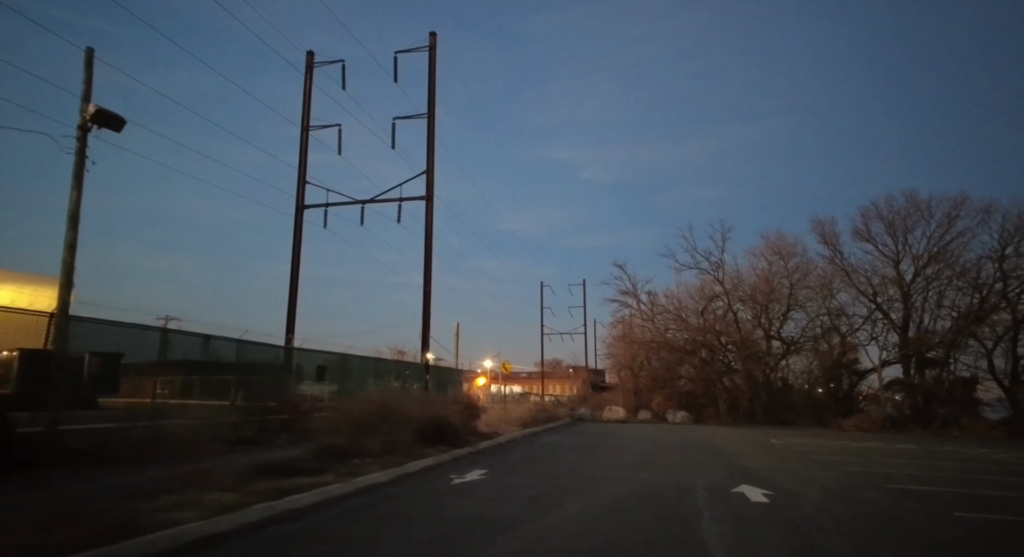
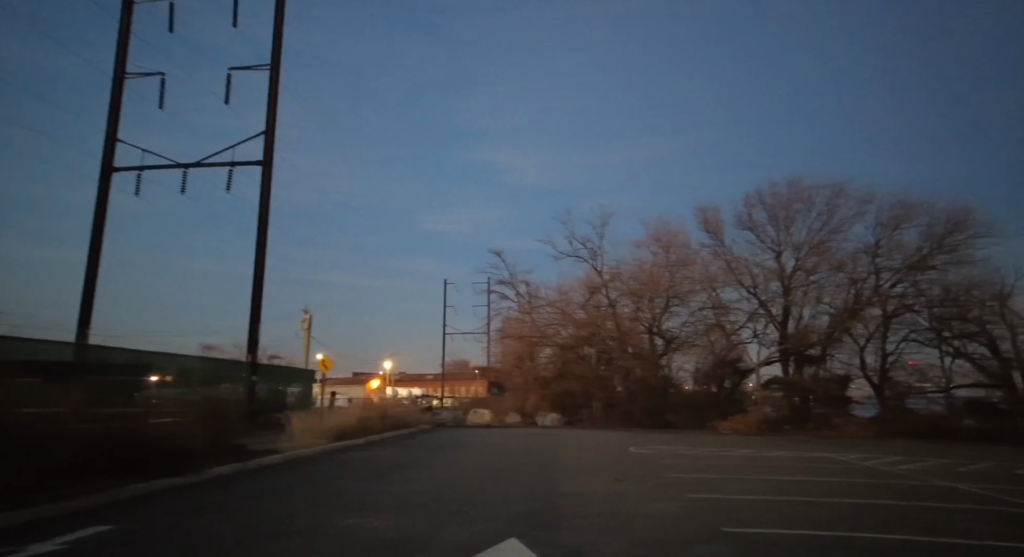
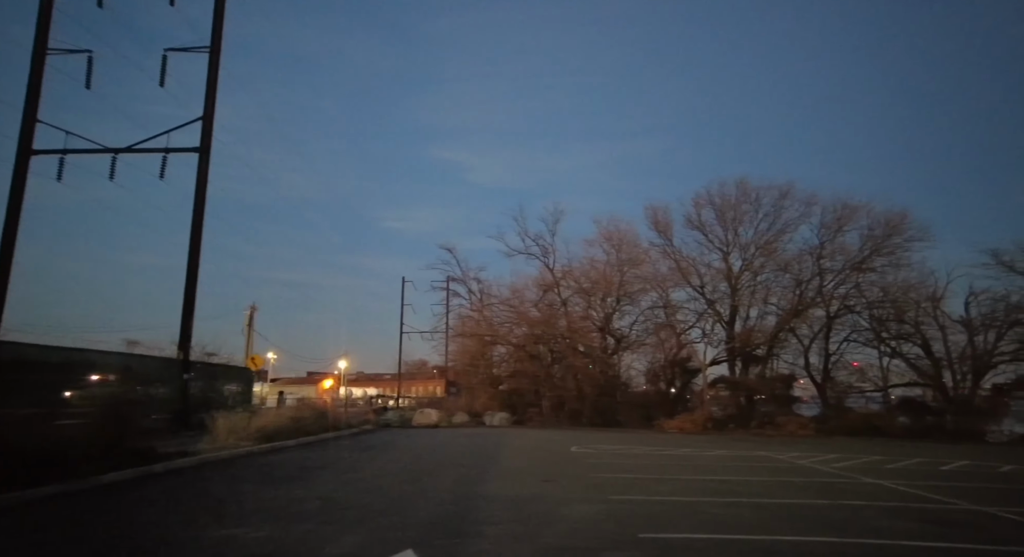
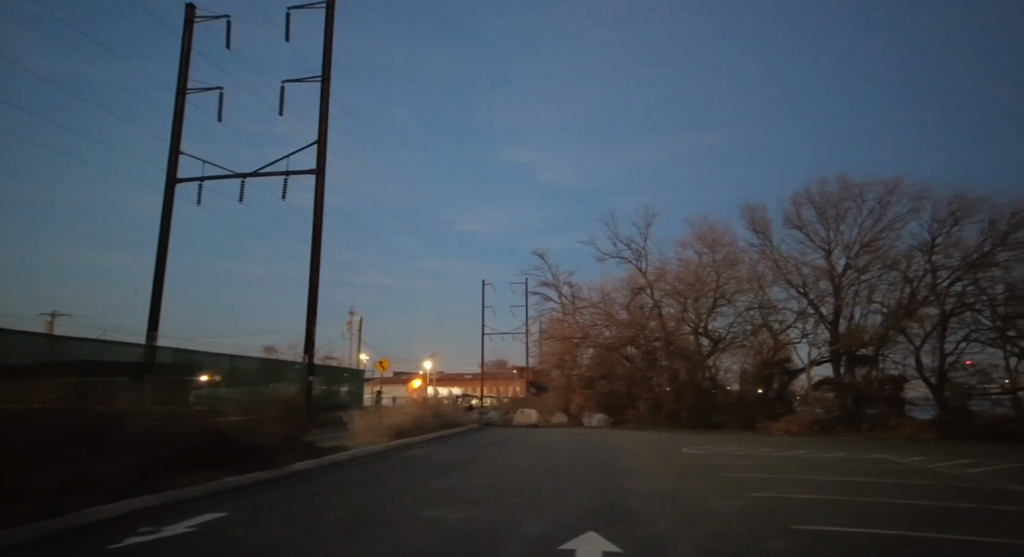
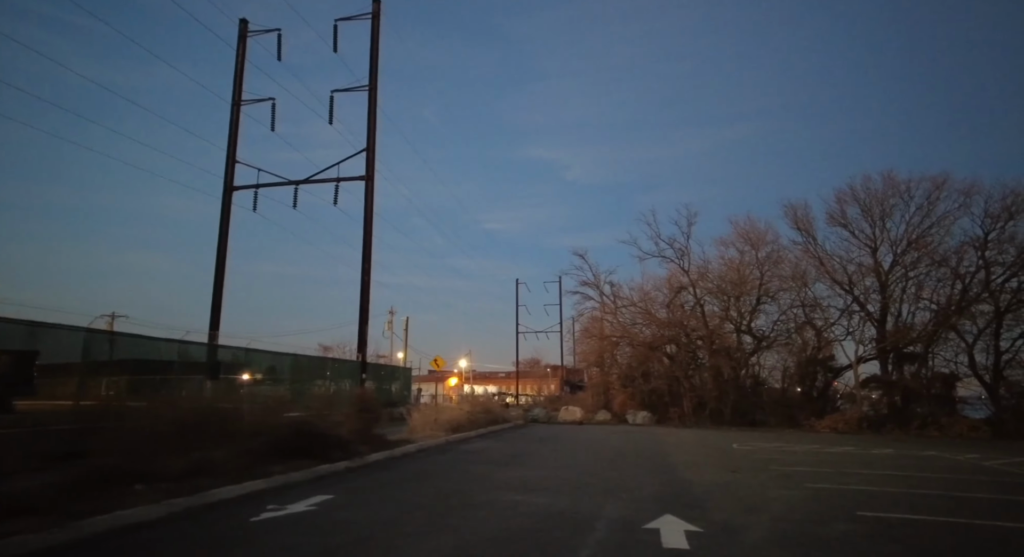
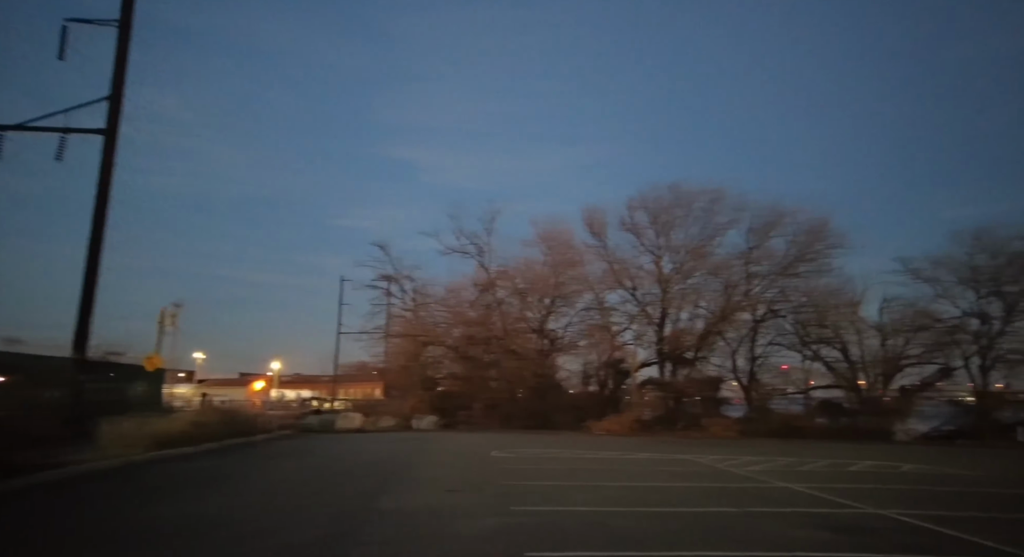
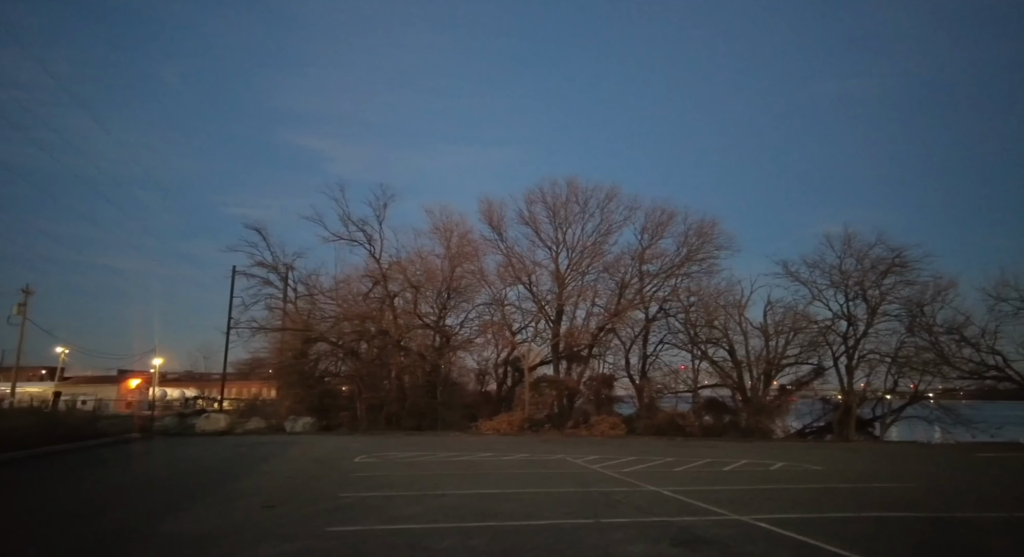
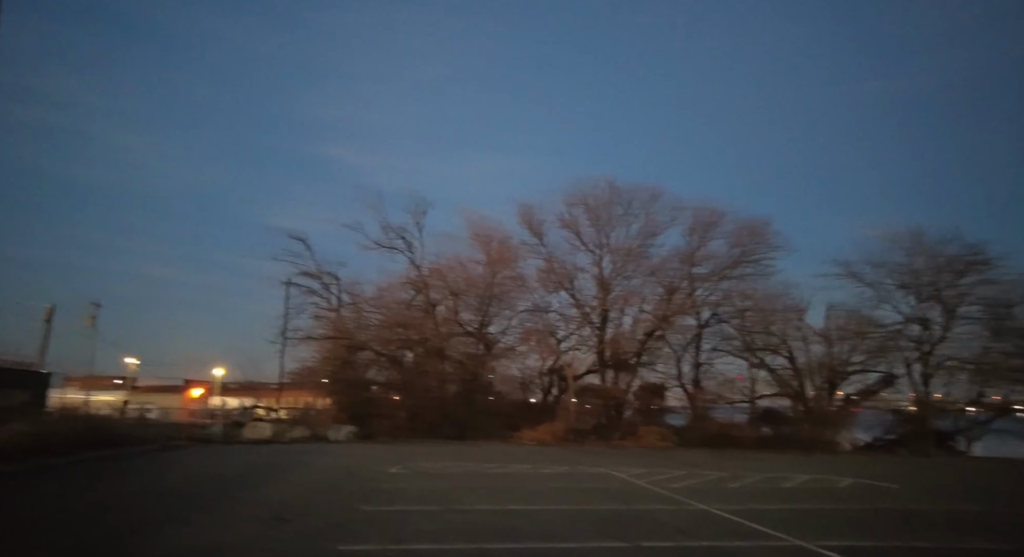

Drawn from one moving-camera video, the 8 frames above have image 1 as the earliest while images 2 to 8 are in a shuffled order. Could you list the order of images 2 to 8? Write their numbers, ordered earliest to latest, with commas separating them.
5, 4, 2, 3, 6, 7, 8
